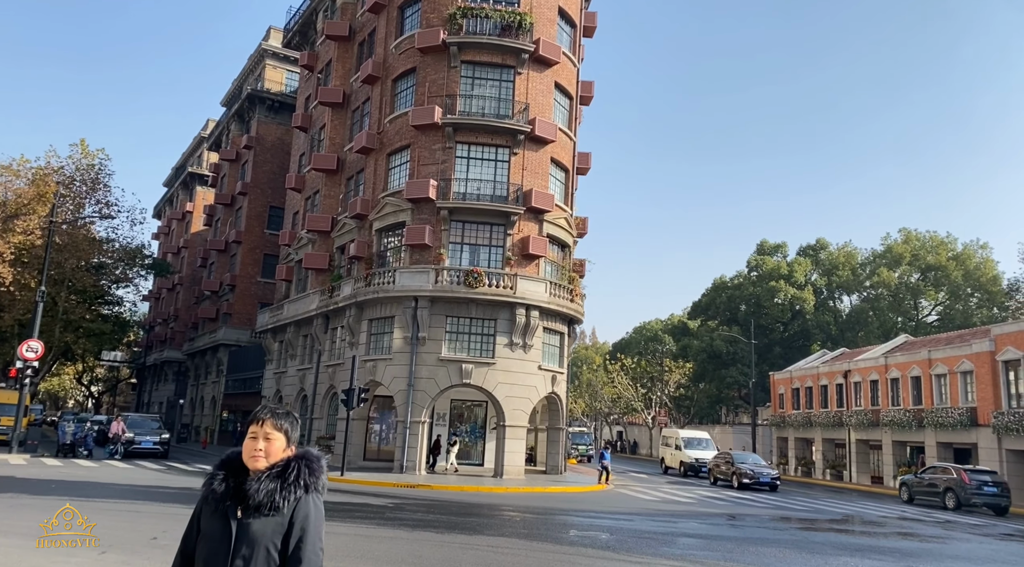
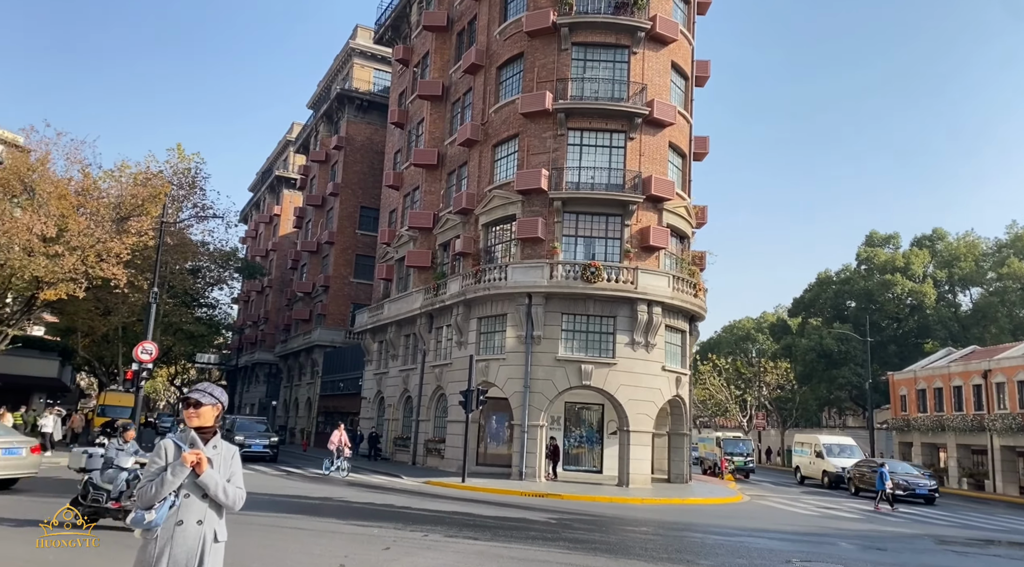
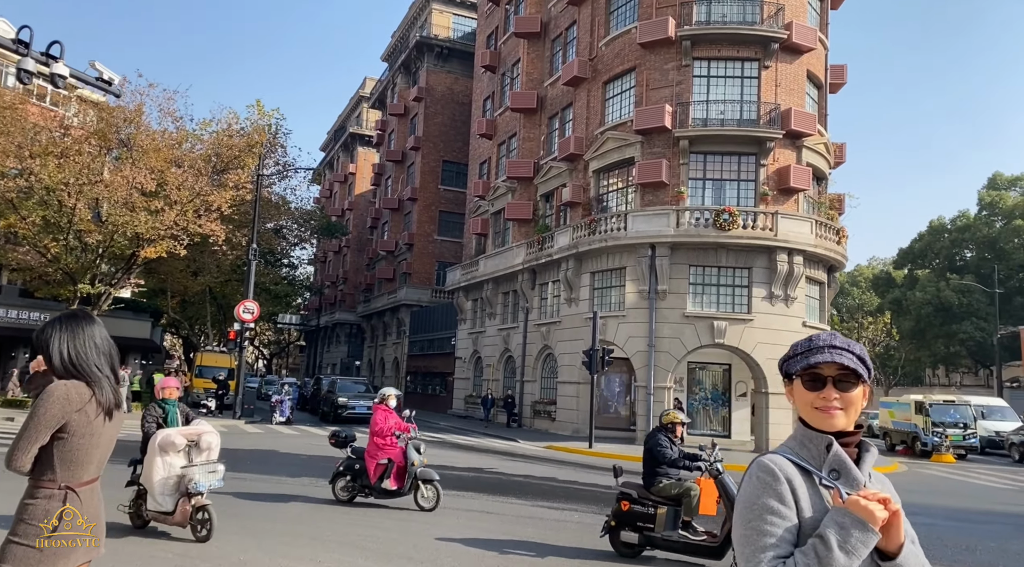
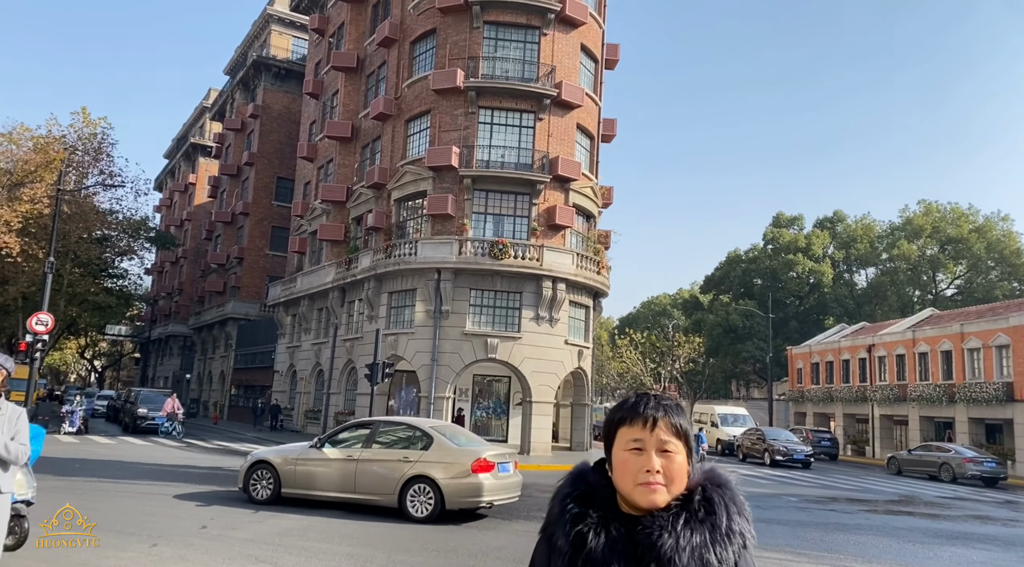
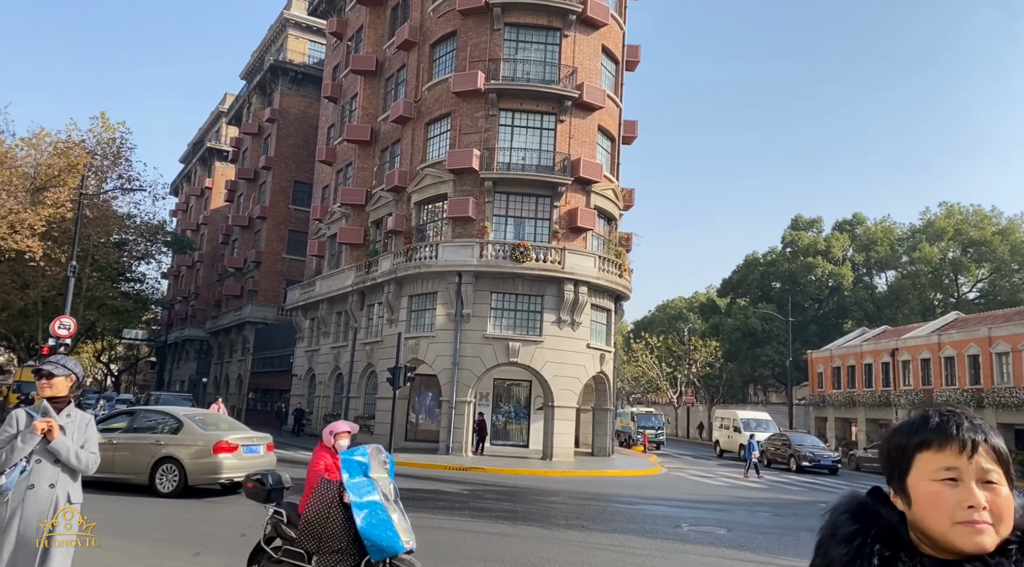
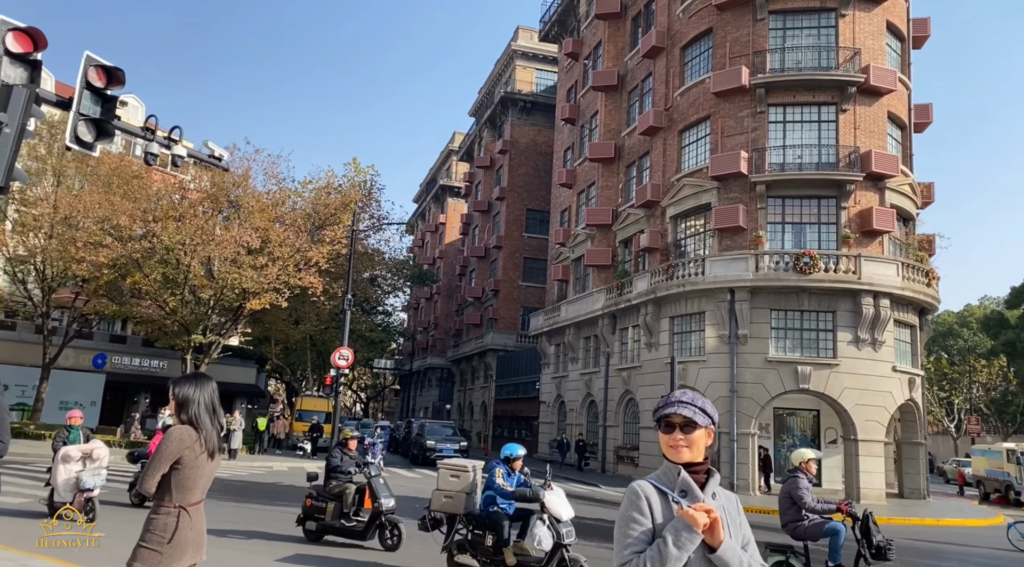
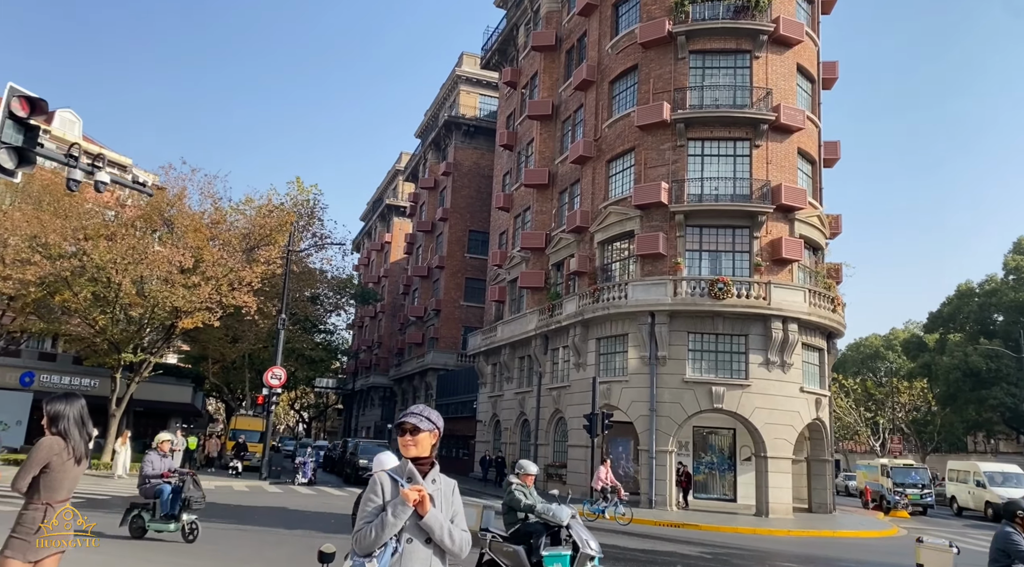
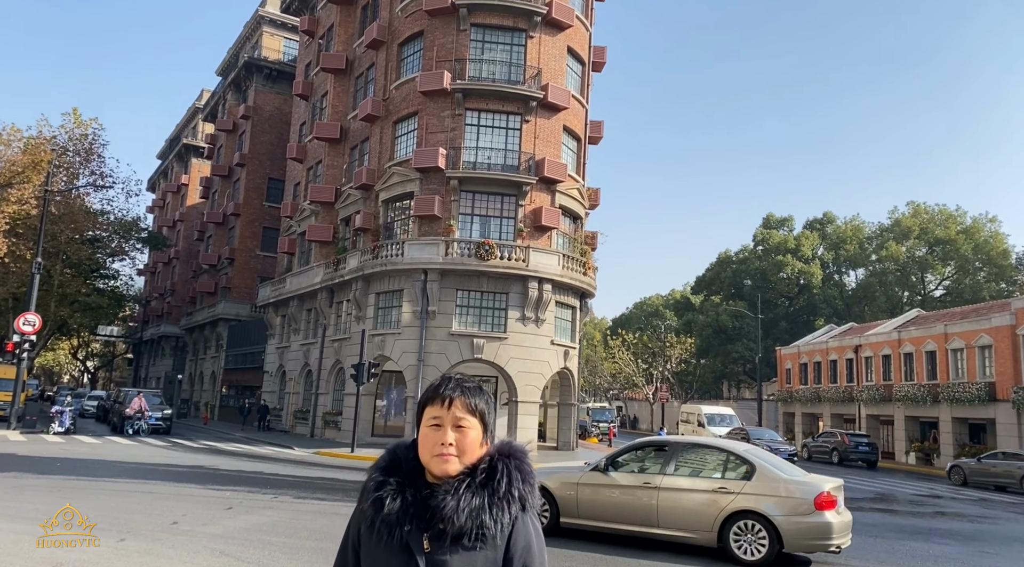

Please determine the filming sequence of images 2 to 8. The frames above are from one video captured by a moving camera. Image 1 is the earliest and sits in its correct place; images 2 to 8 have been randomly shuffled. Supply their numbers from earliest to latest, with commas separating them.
8, 4, 5, 2, 7, 6, 3
